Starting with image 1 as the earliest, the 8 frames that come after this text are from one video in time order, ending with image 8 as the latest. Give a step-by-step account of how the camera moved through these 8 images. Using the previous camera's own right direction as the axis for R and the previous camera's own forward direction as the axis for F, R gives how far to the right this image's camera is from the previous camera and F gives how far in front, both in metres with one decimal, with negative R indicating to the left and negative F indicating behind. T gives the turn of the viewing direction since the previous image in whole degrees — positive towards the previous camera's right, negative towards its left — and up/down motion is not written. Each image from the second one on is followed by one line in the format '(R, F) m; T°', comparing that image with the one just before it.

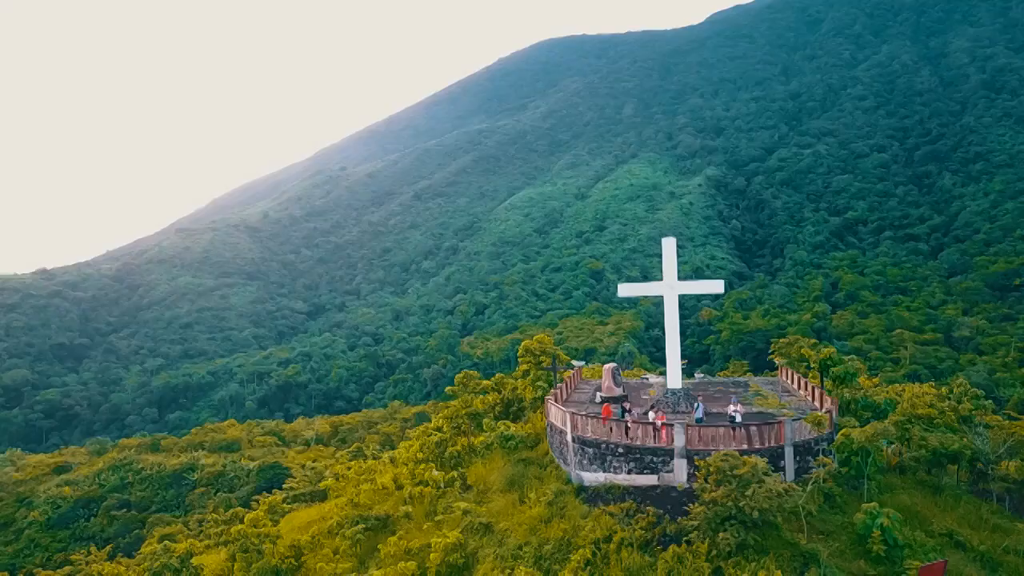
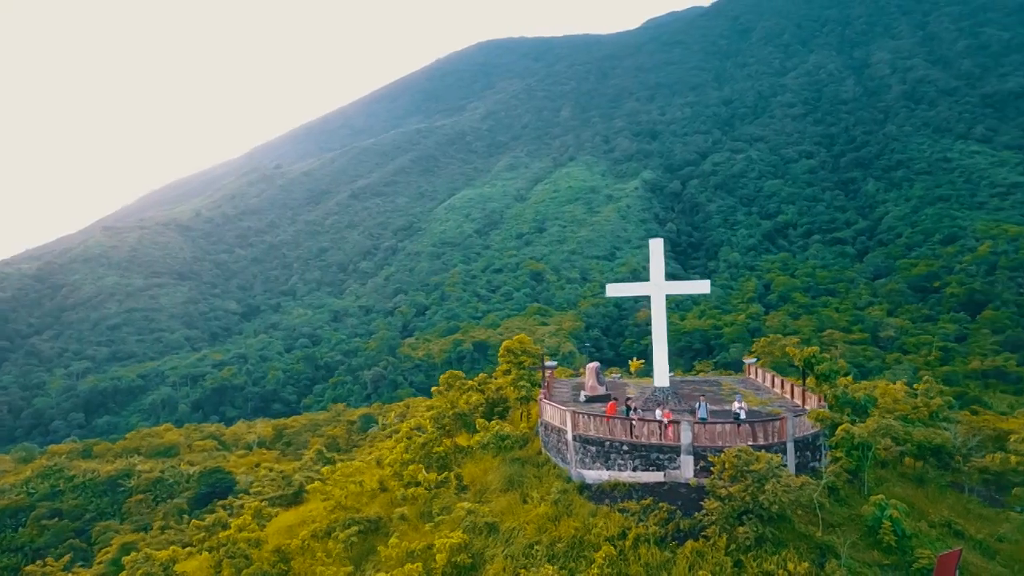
(-0.6, 0.0) m; +5°
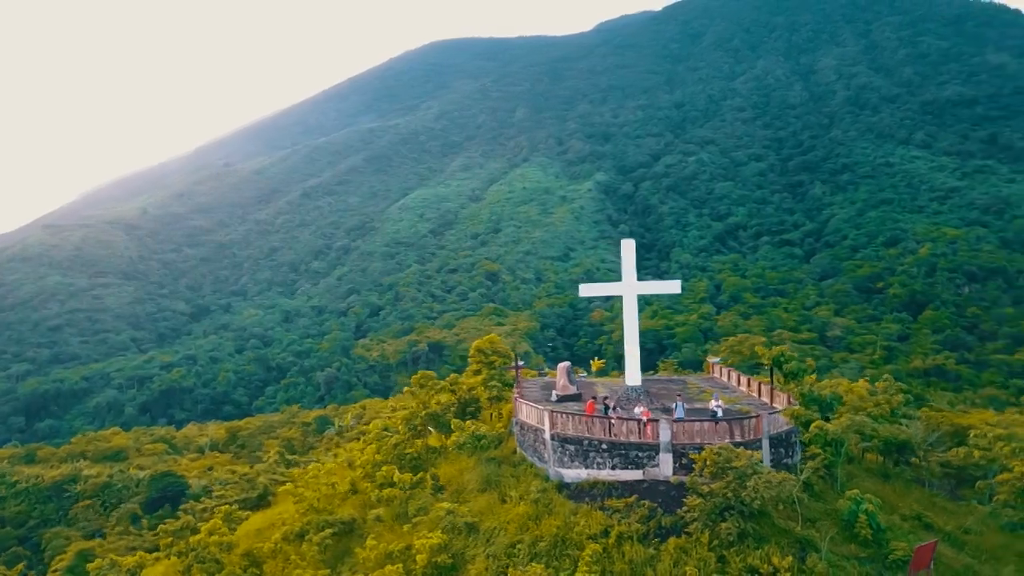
(-0.2, 0.0) m; +3°
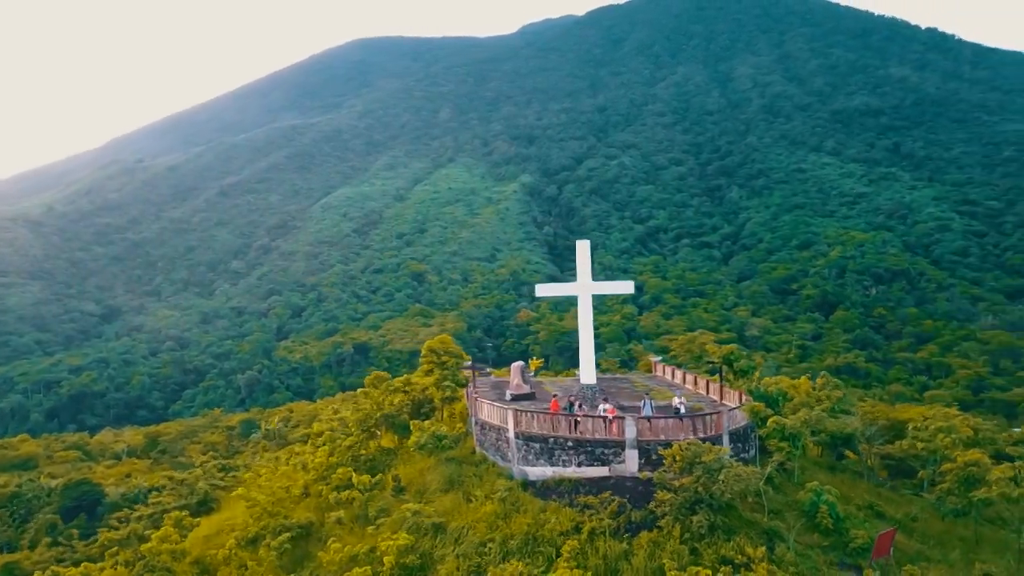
(-0.4, 0.0) m; +5°
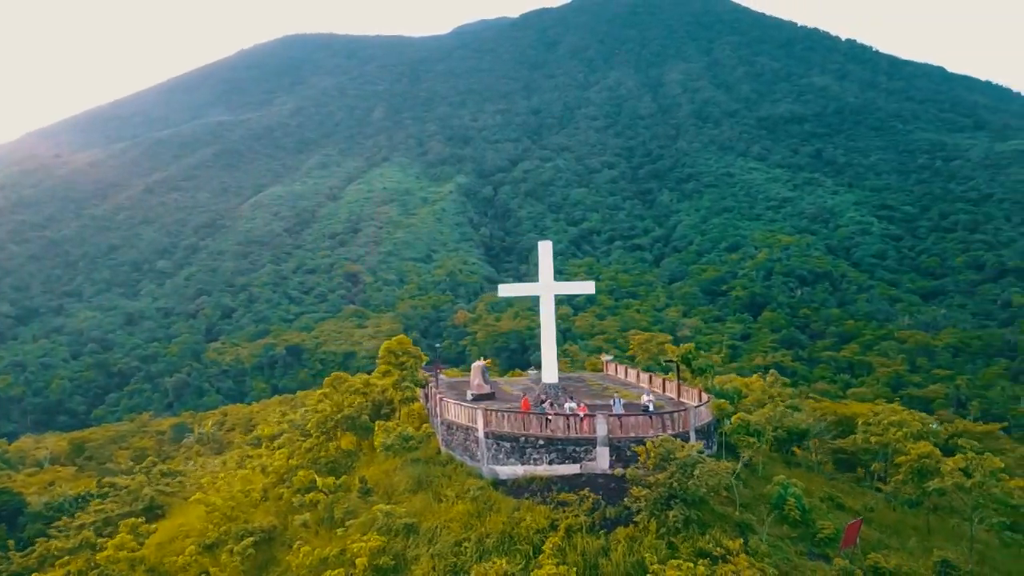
(-0.3, 0.0) m; +5°
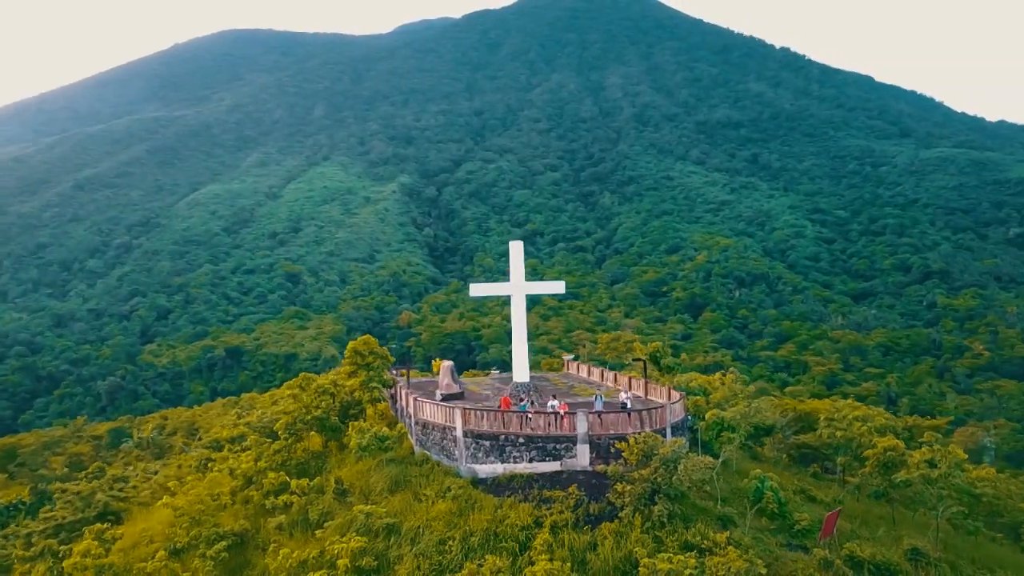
(-0.3, 0.0) m; +4°
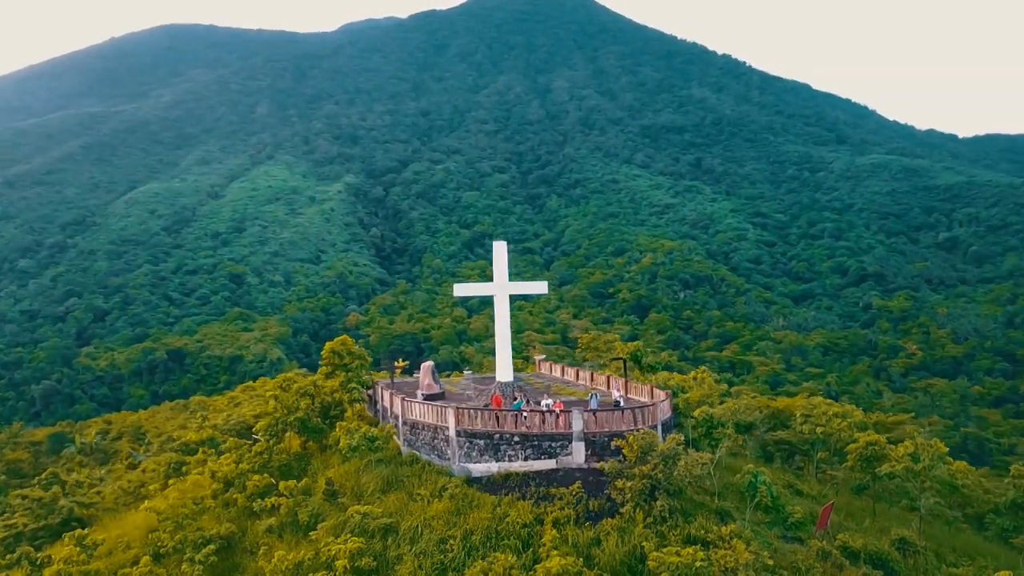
(-0.4, 0.0) m; +4°
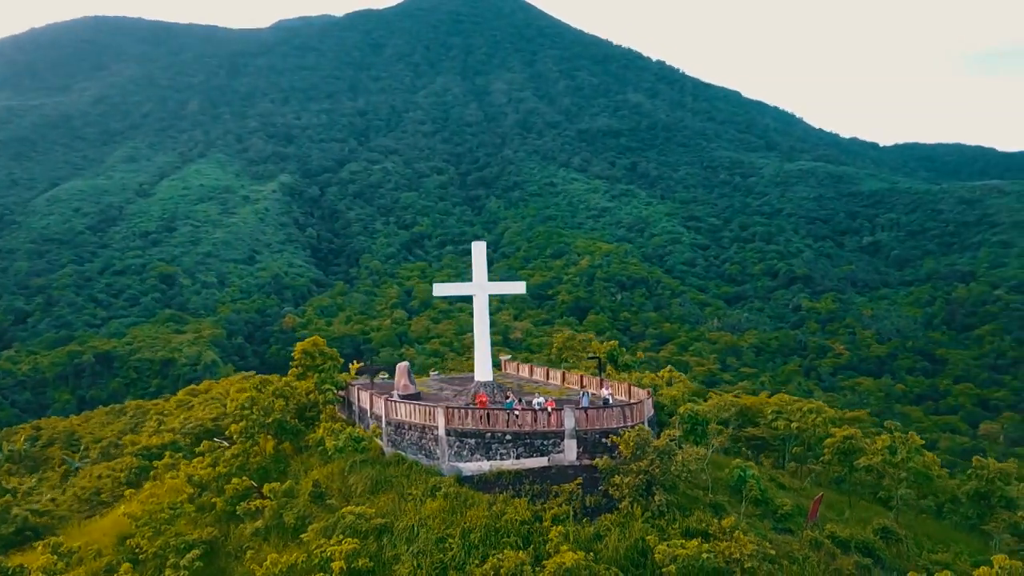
(-0.5, 0.0) m; +5°
